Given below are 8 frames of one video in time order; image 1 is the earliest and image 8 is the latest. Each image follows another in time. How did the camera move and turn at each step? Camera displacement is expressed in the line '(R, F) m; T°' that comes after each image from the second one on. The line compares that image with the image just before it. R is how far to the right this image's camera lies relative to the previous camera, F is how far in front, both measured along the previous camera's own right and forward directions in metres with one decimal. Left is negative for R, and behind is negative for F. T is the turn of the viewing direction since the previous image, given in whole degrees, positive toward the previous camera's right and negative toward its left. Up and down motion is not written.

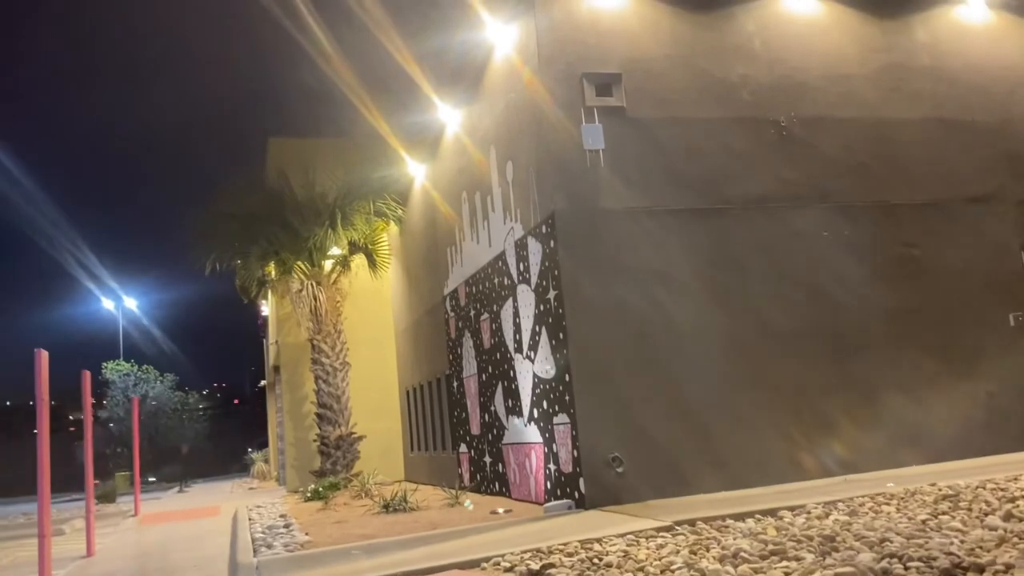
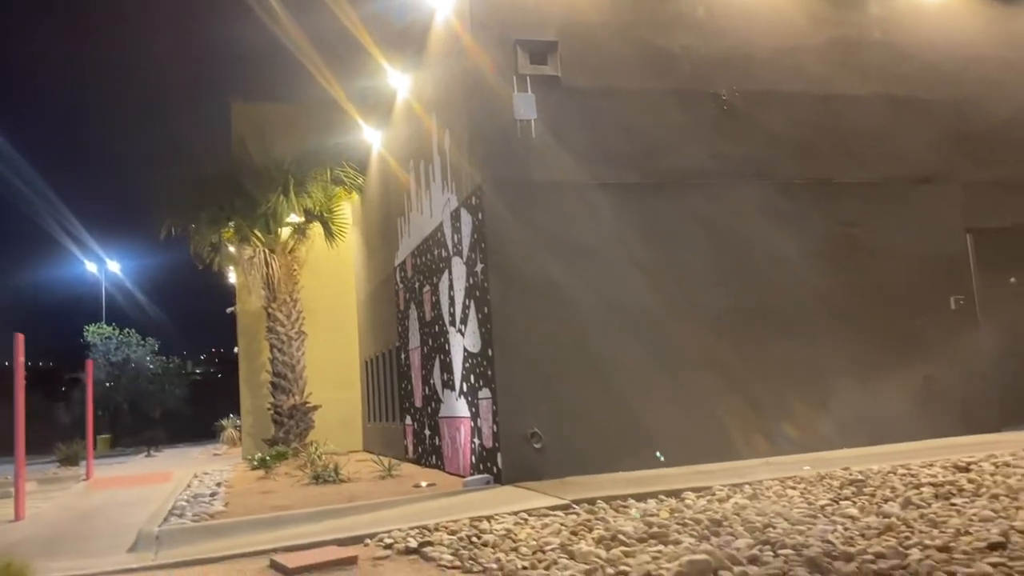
(+0.5, +0.1) m; 0°
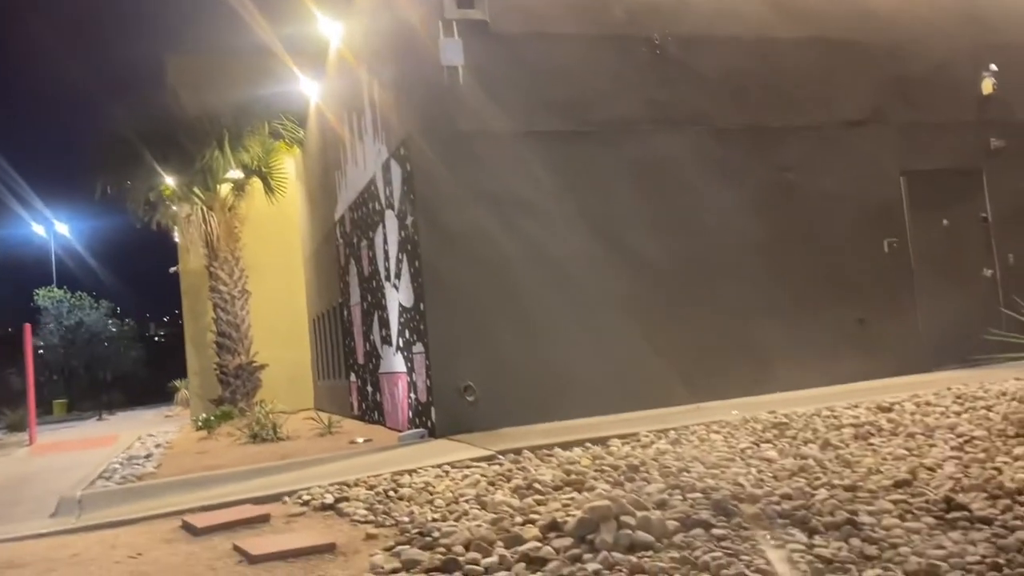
(+0.3, +0.1) m; +2°
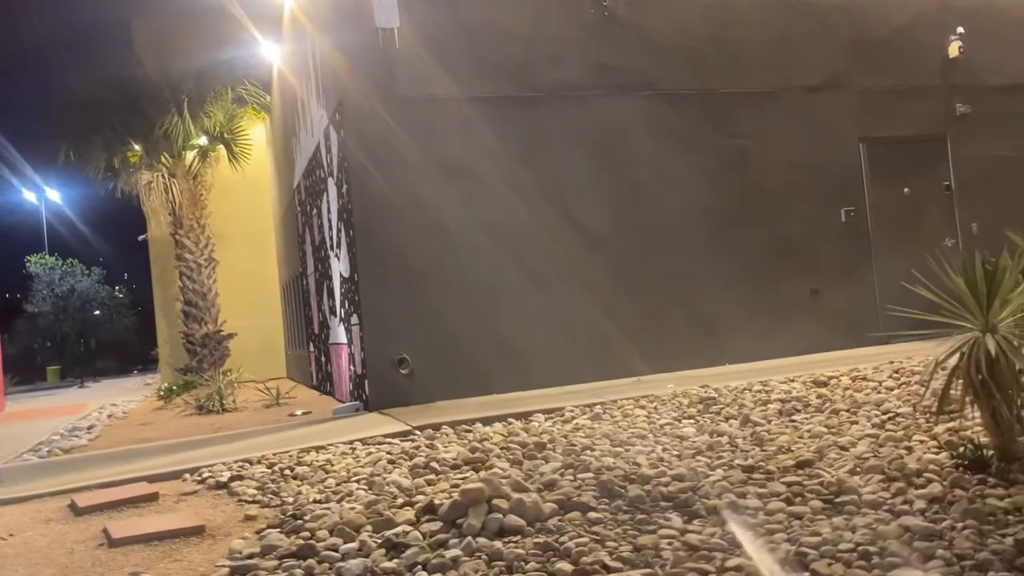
(+0.5, +0.1) m; 0°
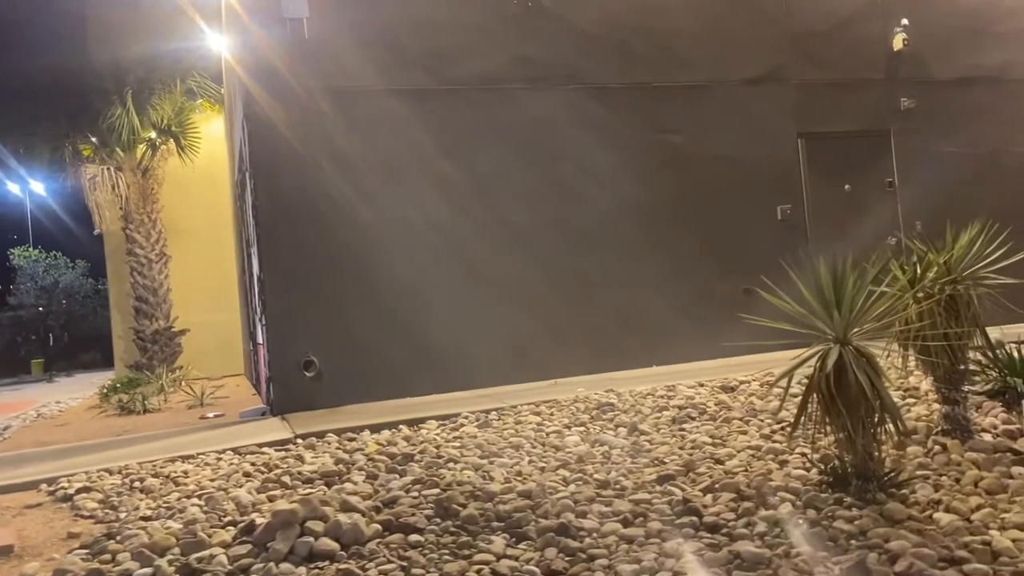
(+0.6, +0.2) m; 0°
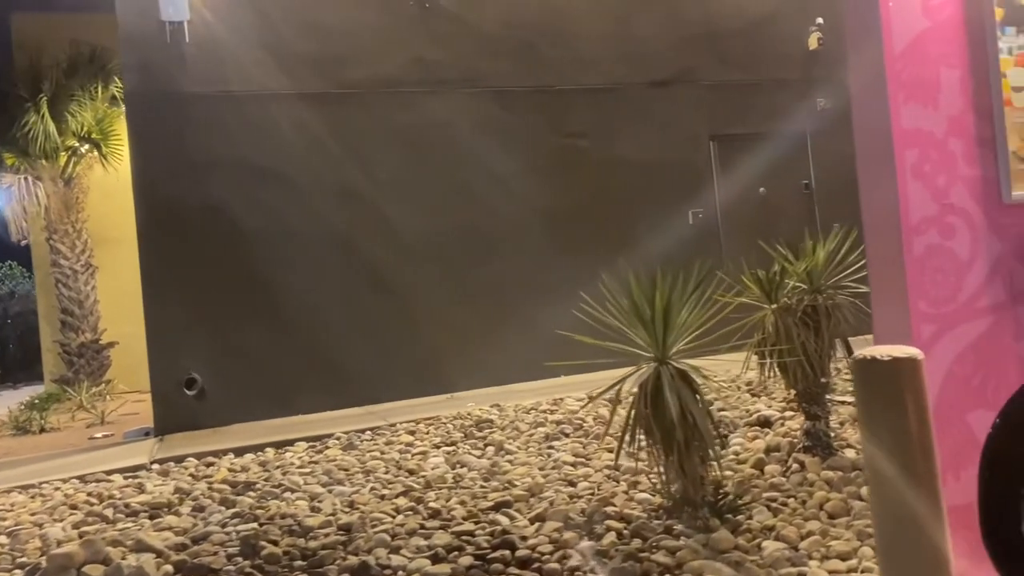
(+0.6, +0.2) m; +1°
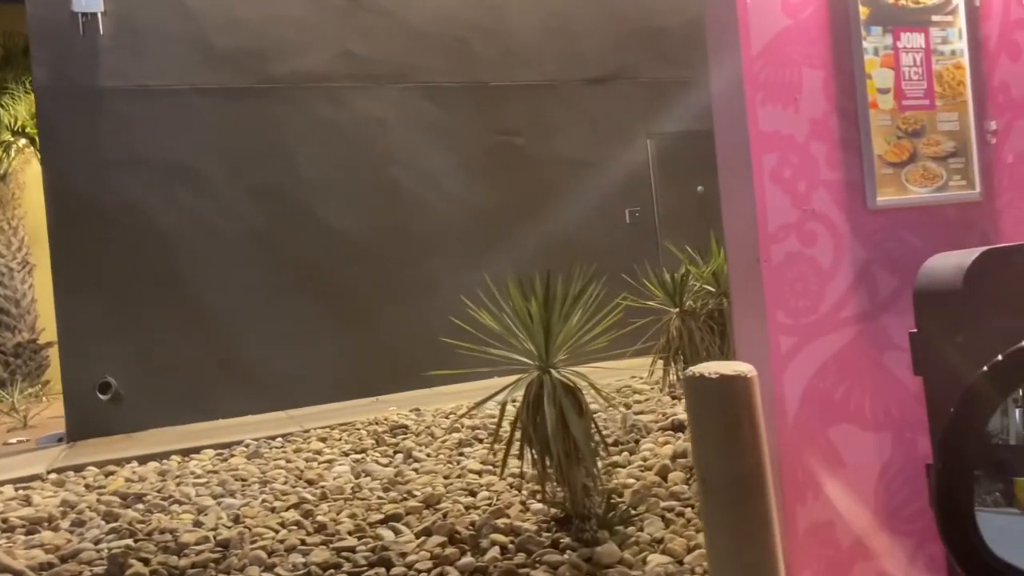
(+0.3, +0.1) m; +2°
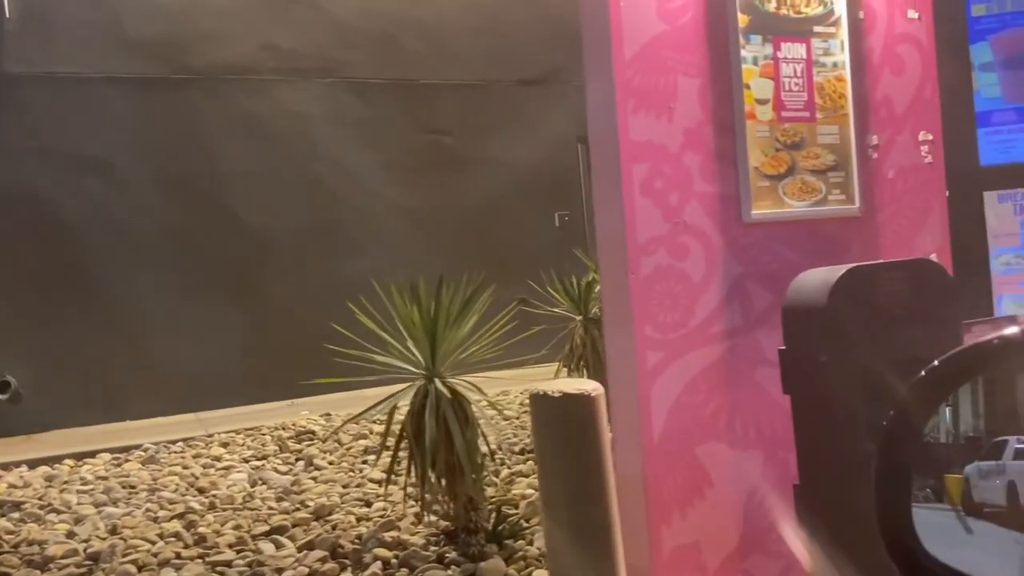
(+0.2, +0.1) m; +3°
